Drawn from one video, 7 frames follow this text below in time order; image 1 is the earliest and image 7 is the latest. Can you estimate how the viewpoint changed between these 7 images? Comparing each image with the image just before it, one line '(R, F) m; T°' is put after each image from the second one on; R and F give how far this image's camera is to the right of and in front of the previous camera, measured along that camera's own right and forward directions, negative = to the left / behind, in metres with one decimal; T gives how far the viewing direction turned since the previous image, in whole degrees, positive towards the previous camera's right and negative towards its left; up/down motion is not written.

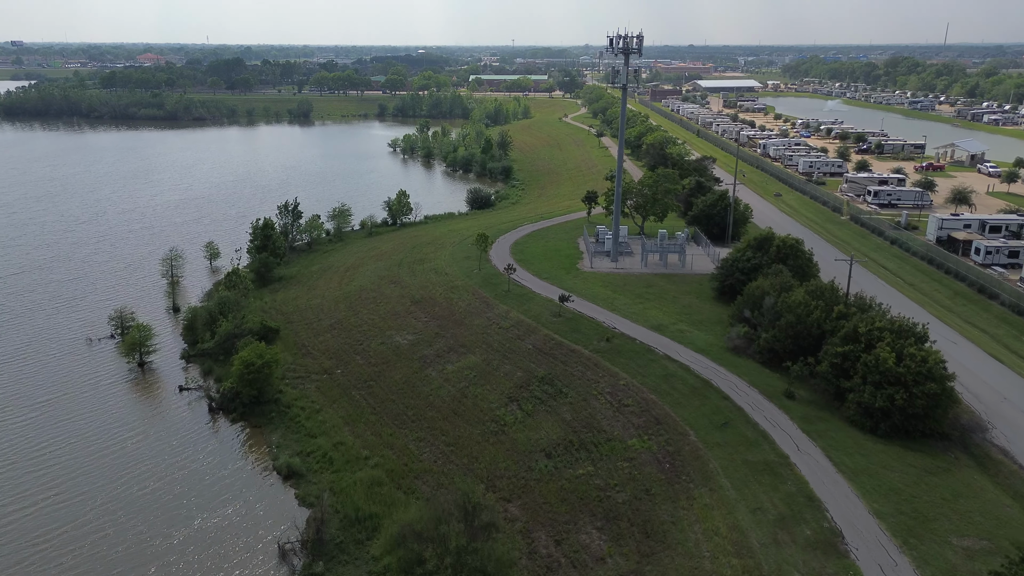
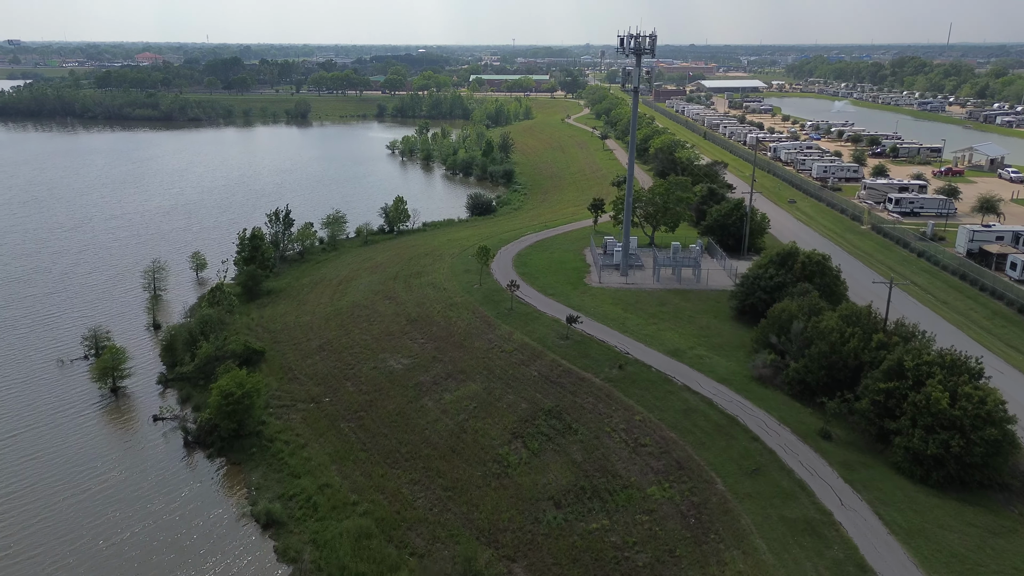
(-0.1, +2.2) m; 0°
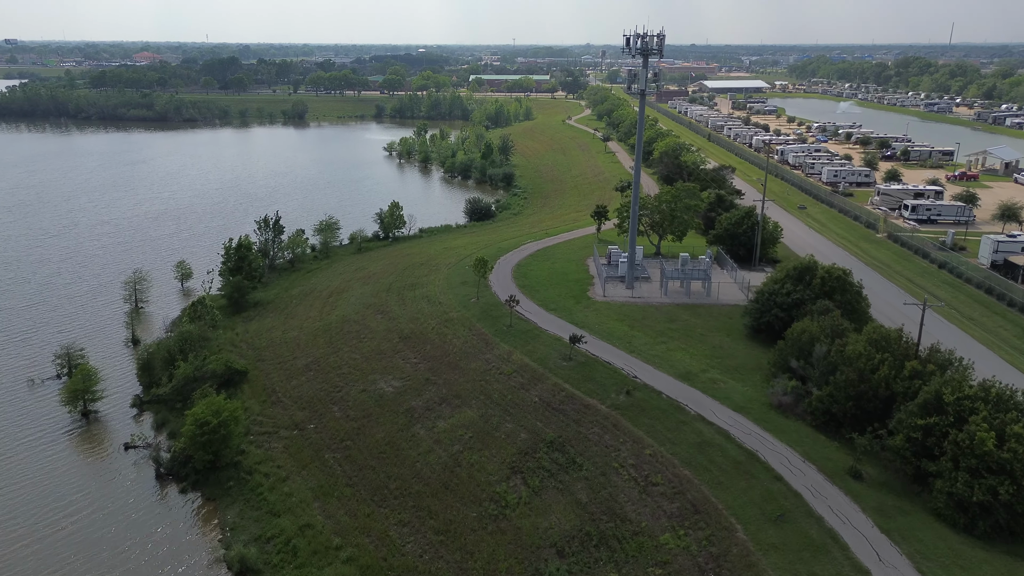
(0.0, +1.8) m; 0°
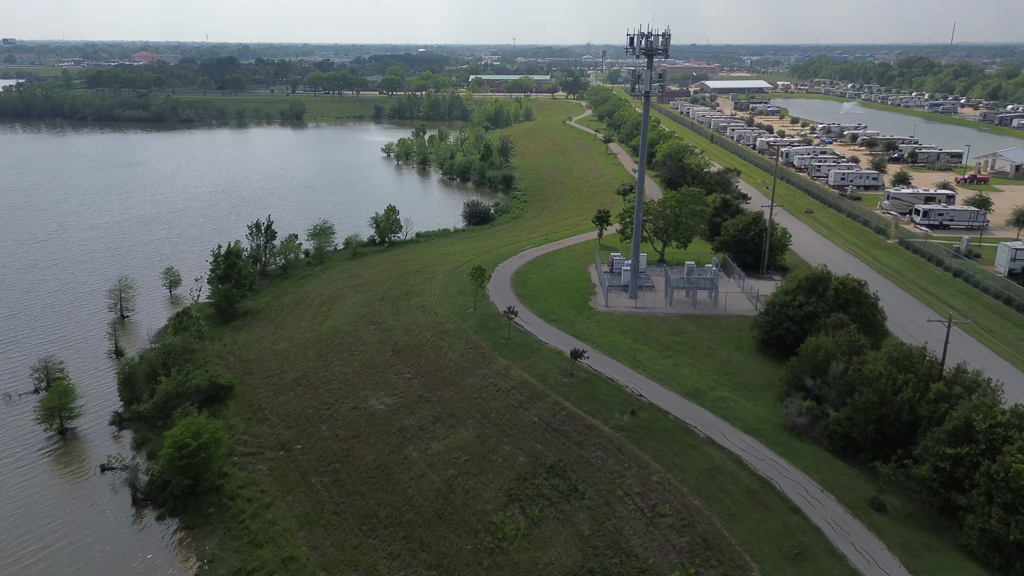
(+0.1, +1.2) m; 0°
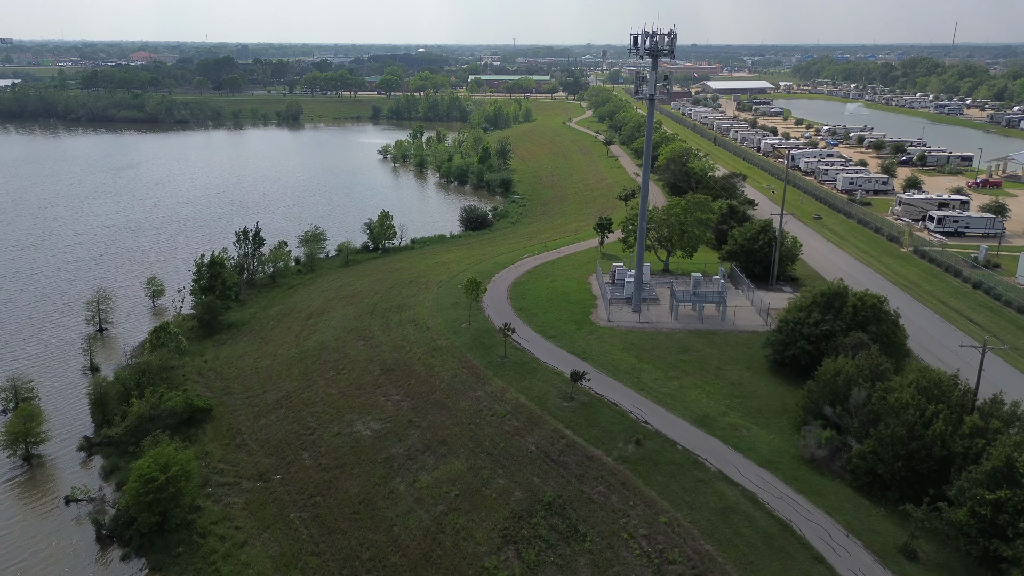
(+0.1, +1.6) m; 0°
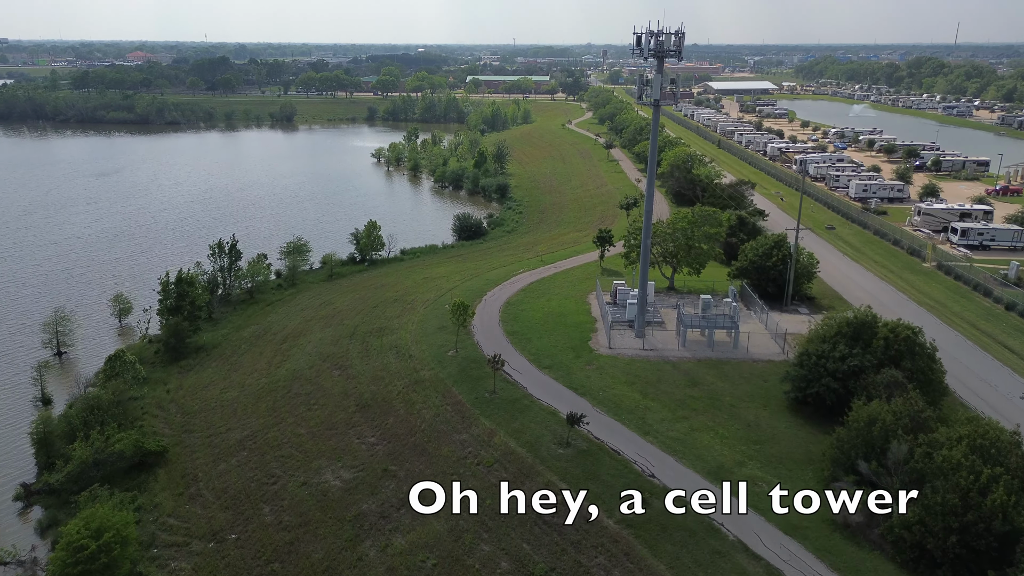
(+0.3, +2.5) m; 0°
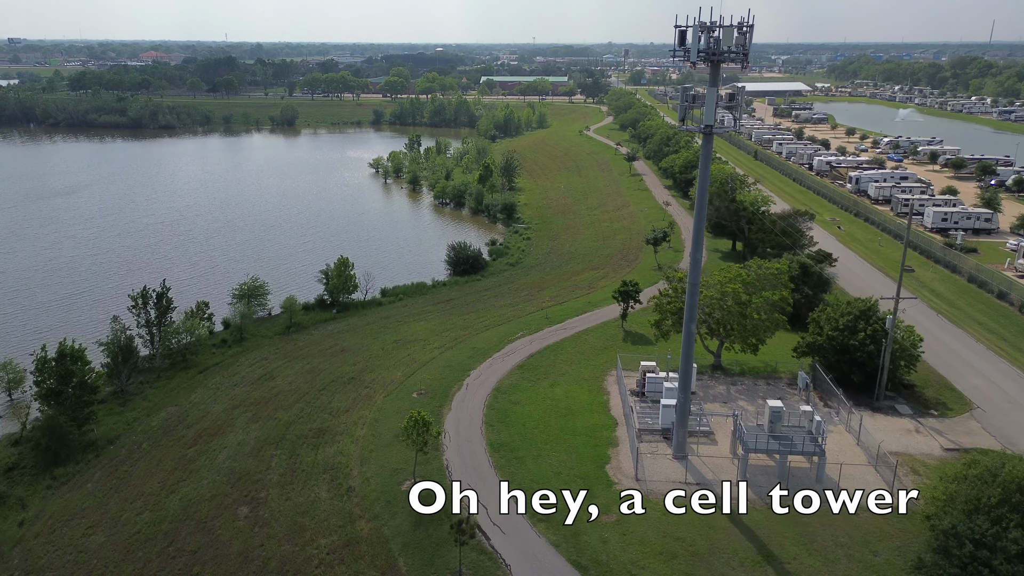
(+0.8, +7.7) m; -1°
